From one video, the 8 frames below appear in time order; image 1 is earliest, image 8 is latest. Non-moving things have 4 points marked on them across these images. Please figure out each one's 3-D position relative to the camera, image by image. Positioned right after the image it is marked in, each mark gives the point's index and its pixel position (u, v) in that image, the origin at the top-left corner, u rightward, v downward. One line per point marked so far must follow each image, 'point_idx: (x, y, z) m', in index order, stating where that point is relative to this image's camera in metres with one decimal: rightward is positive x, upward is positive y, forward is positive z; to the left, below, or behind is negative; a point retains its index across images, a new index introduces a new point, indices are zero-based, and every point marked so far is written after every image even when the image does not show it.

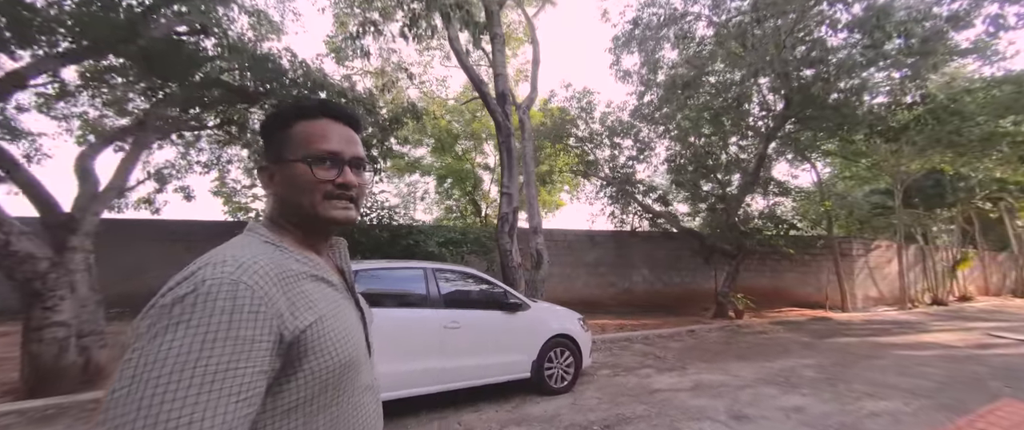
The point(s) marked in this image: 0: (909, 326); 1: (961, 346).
0: (+8.2, -2.3, +7.7) m
1: (+7.2, -2.2, +6.0) m
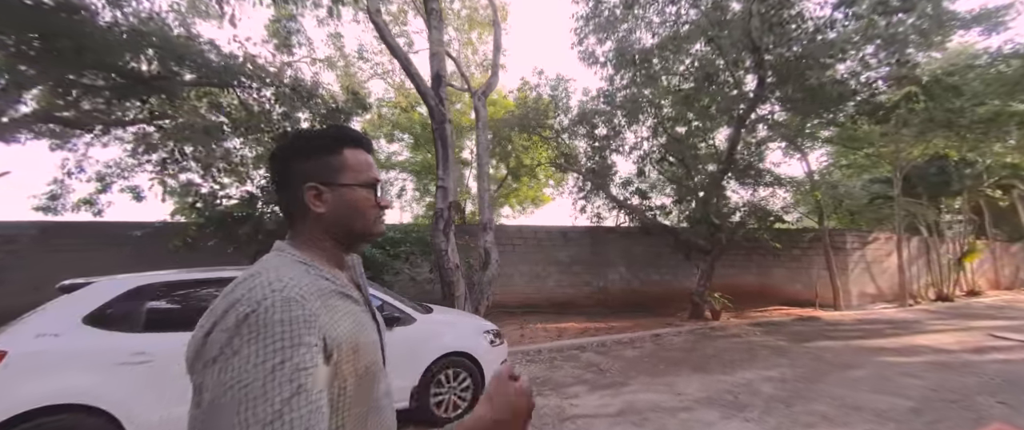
0: (+7.5, -2.1, +7.0) m
1: (+6.4, -2.0, +5.3) m
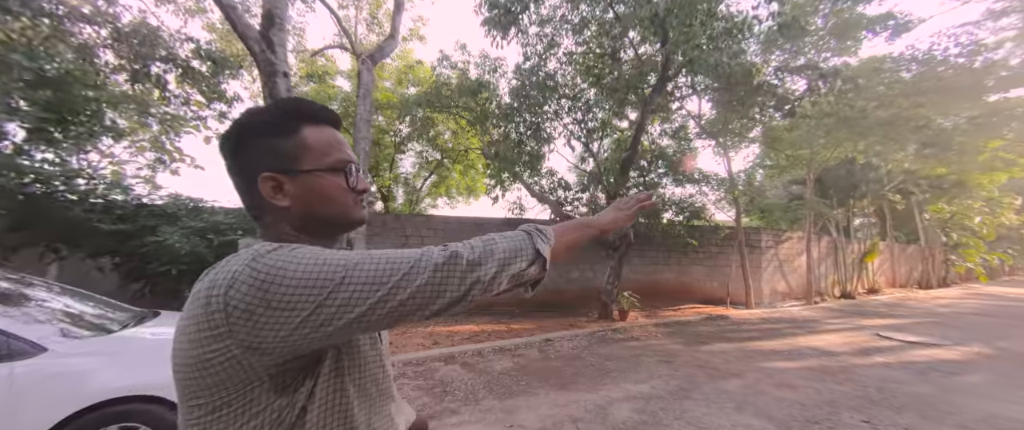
0: (+5.6, -2.1, +7.0) m
1: (+4.7, -2.0, +5.2) m
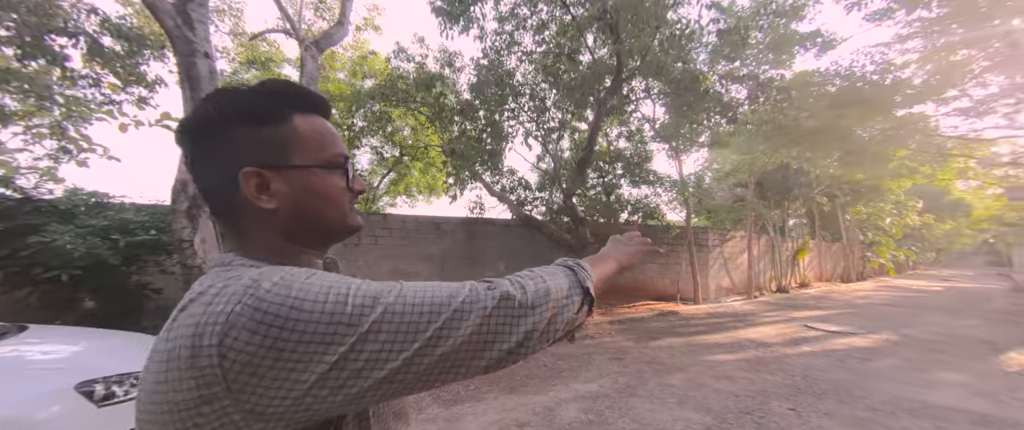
0: (+4.7, -2.1, +7.5) m
1: (+4.1, -2.0, +5.7) m
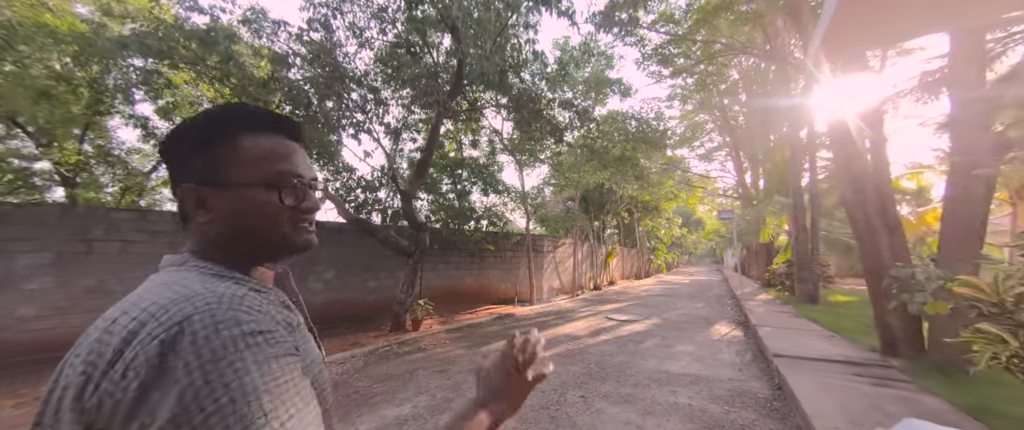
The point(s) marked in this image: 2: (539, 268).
0: (+1.1, -2.4, +8.6) m
1: (+1.2, -2.2, +6.7) m
2: (+1.0, -1.6, +11.3) m
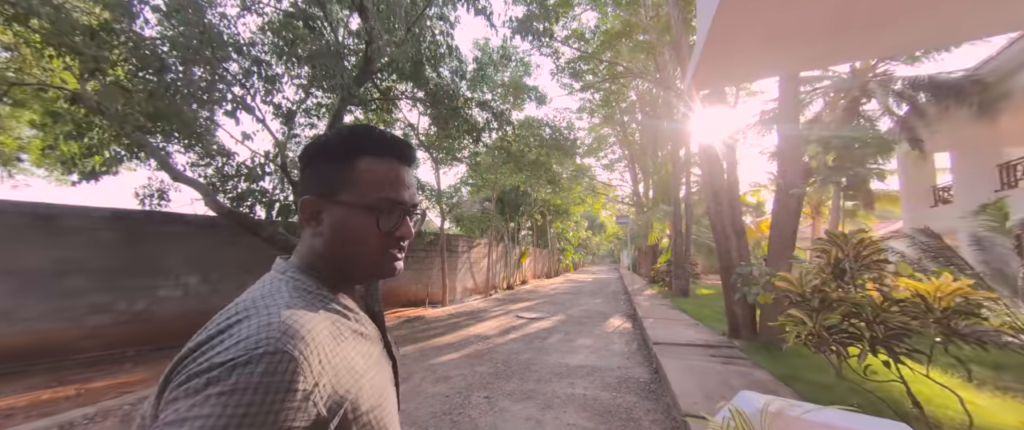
0: (-1.1, -2.4, +8.6) m
1: (-0.4, -2.2, +6.7) m
2: (-1.9, -1.6, +11.1) m
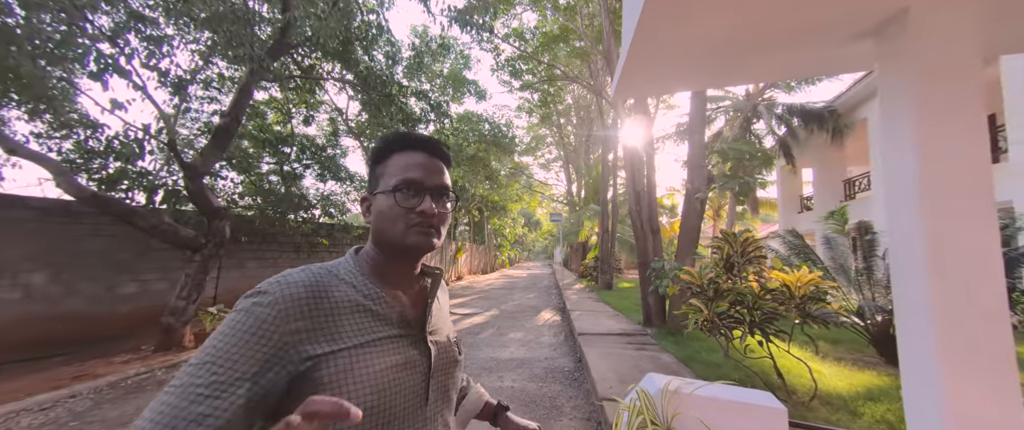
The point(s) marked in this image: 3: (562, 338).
0: (-2.7, -2.3, +8.2) m
1: (-1.6, -2.1, +6.5) m
2: (-4.0, -1.4, +10.5) m
3: (+1.0, -2.5, +7.4) m
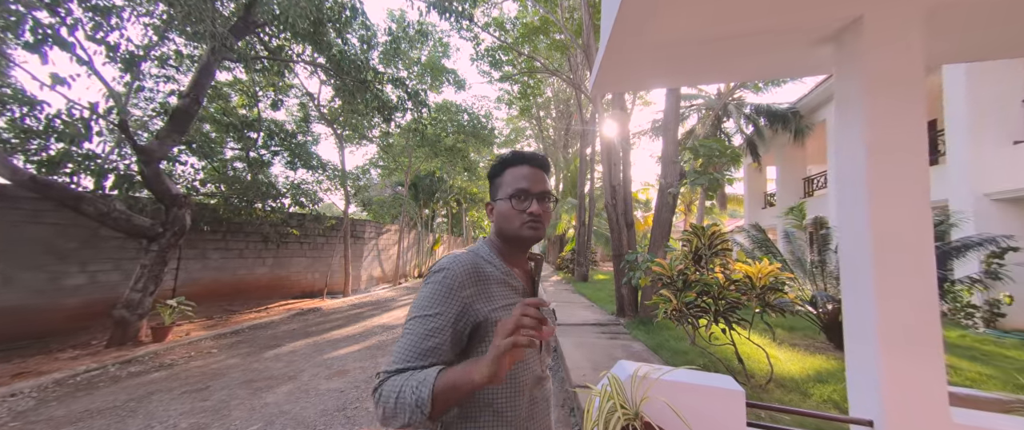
0: (-3.2, -2.0, +8.0) m
1: (-2.0, -2.0, +6.5) m
2: (-4.7, -1.1, +10.3) m
3: (+0.5, -2.3, +7.6) m
